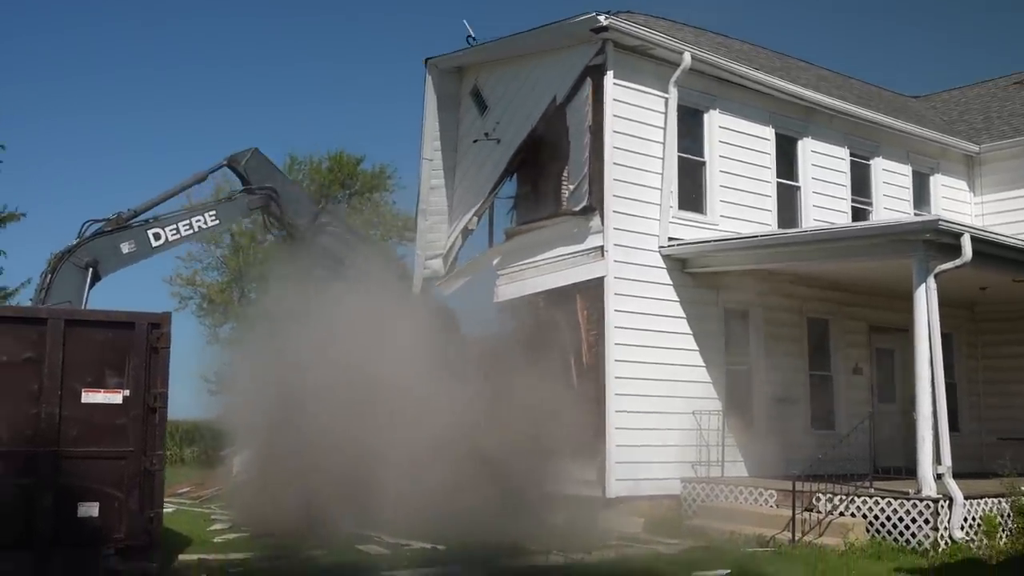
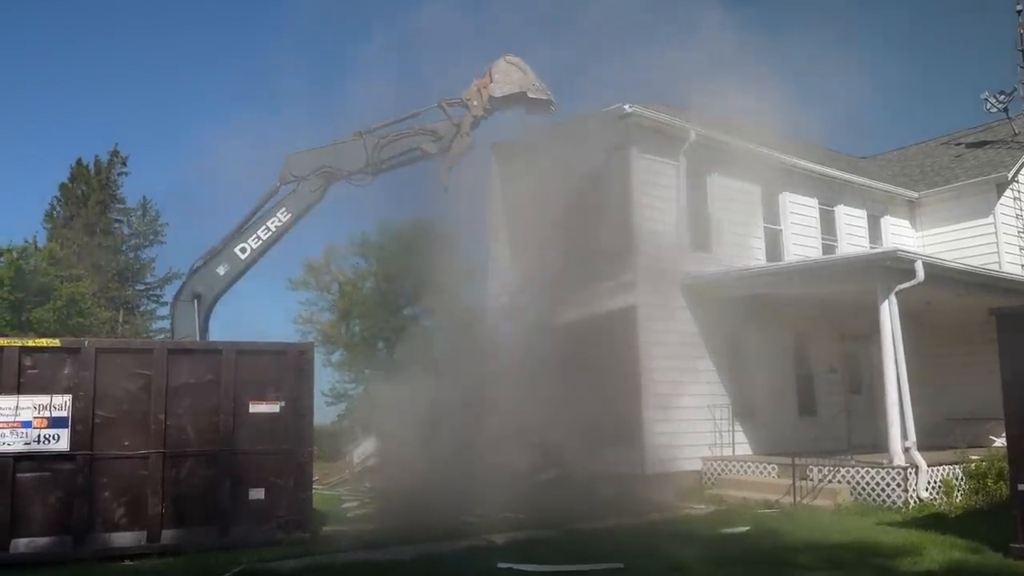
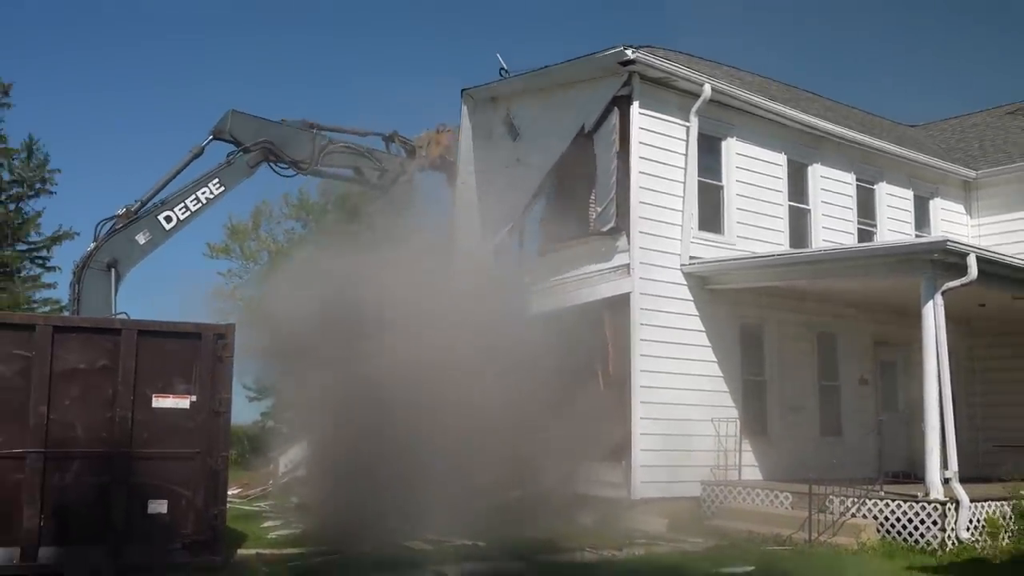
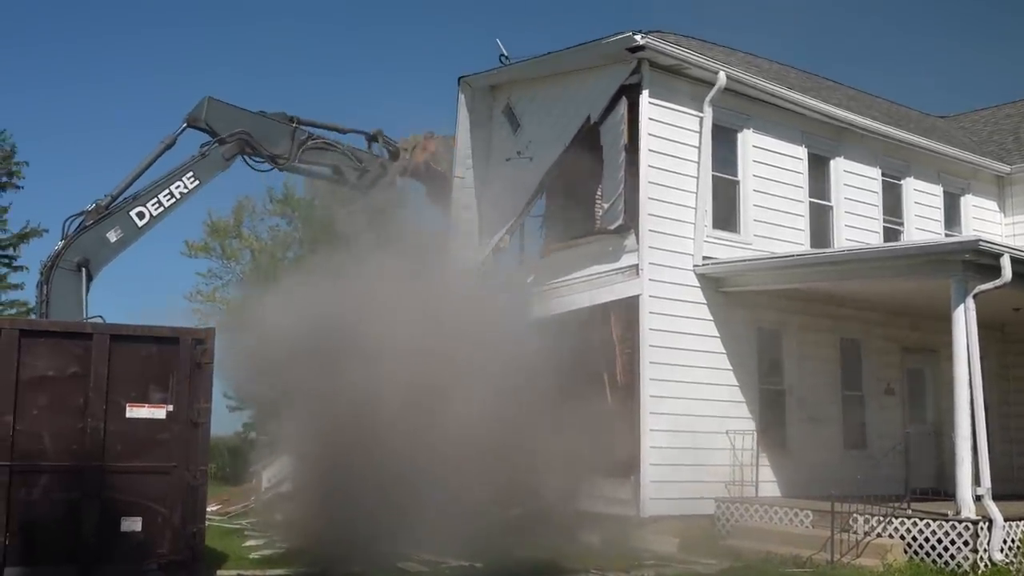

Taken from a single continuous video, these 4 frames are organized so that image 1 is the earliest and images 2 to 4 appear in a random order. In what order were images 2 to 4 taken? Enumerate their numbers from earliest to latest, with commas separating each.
4, 3, 2
